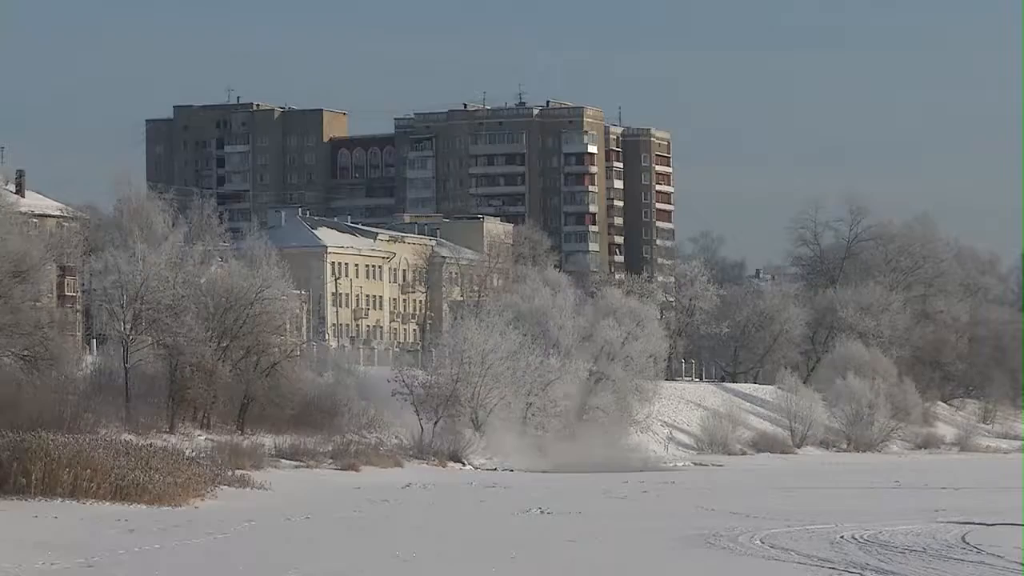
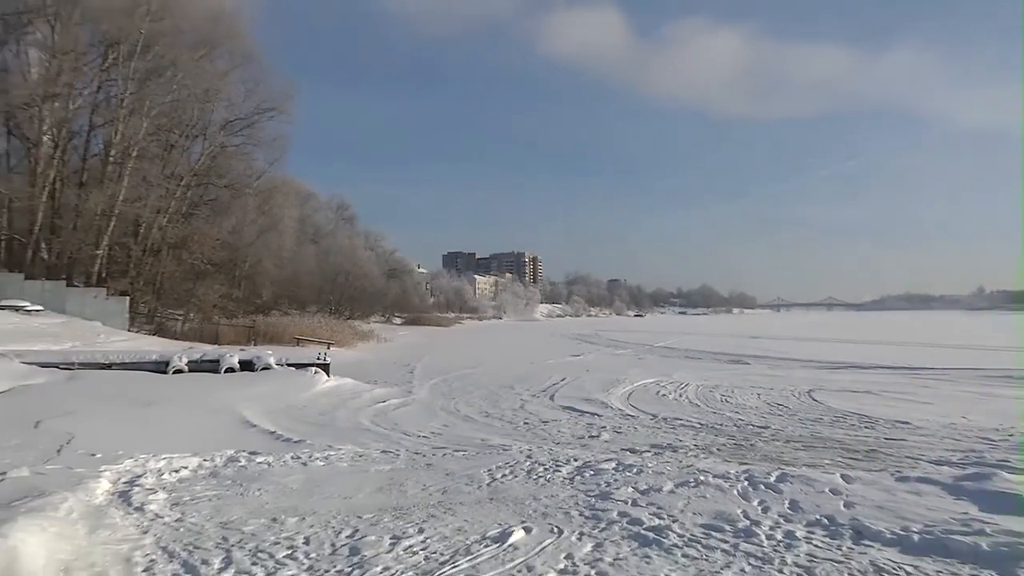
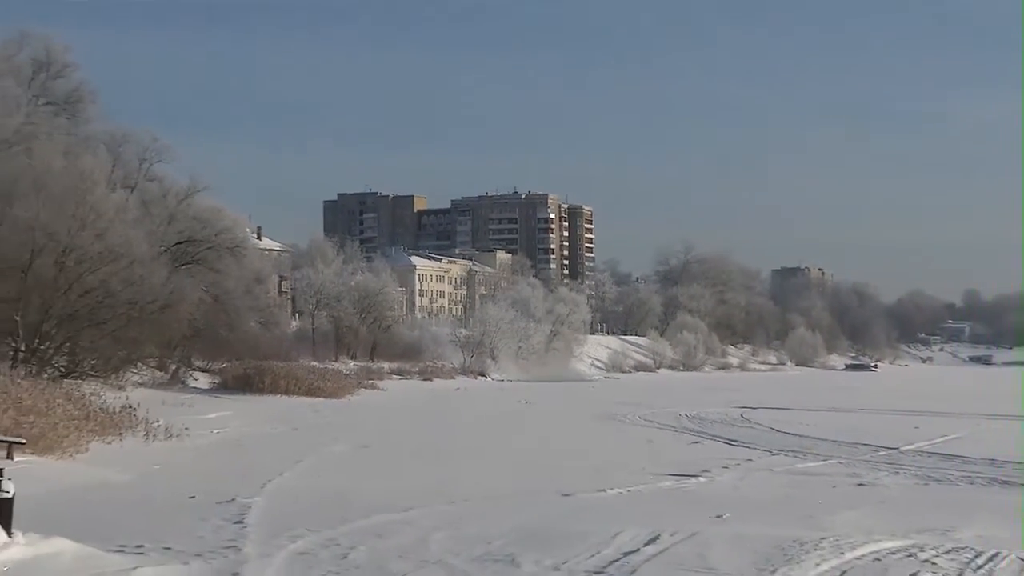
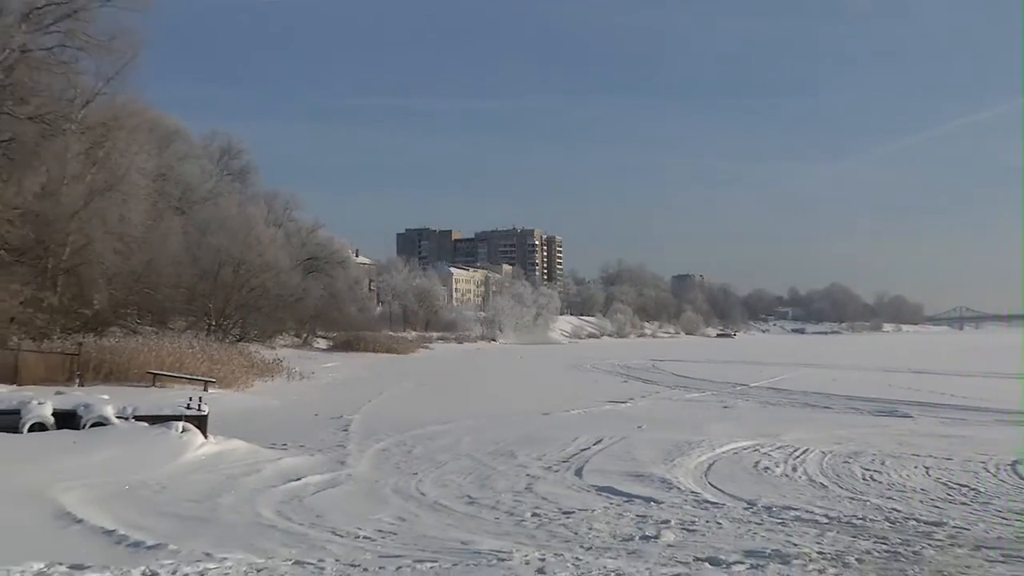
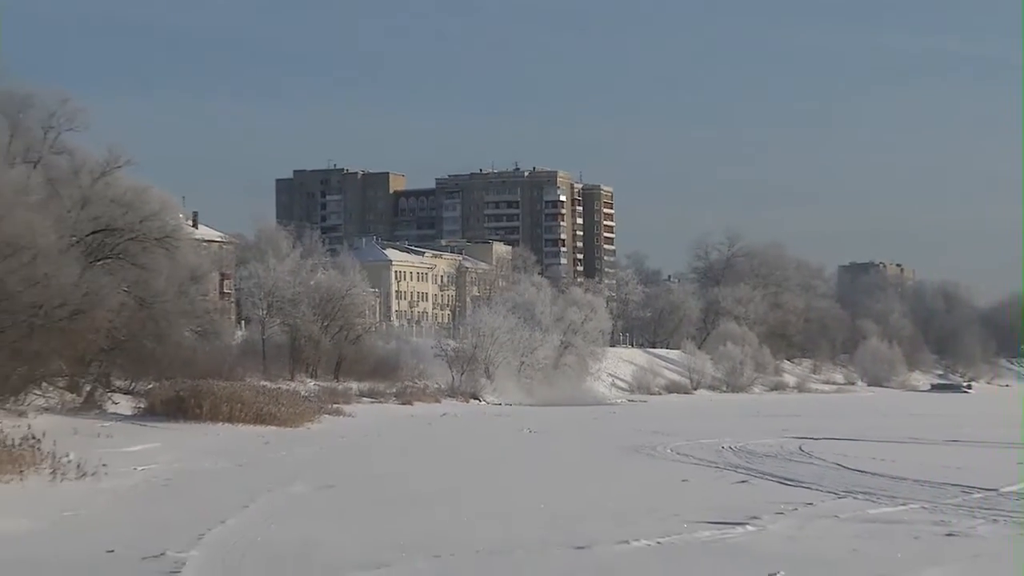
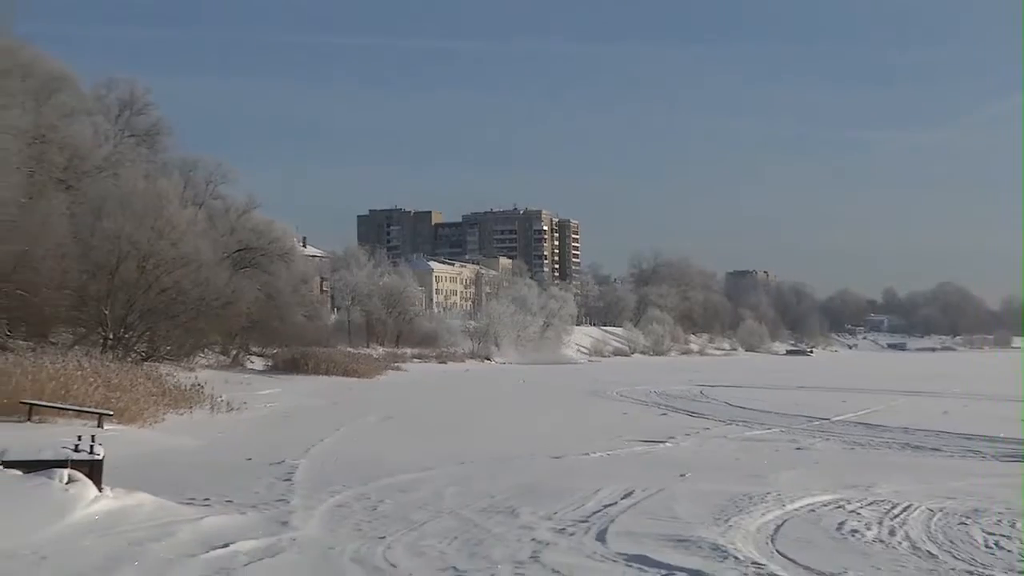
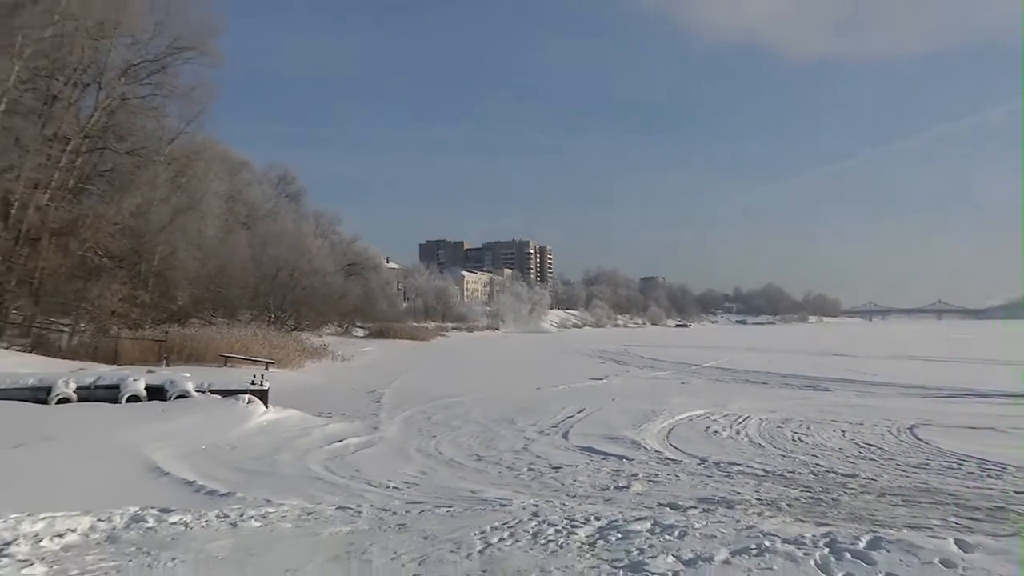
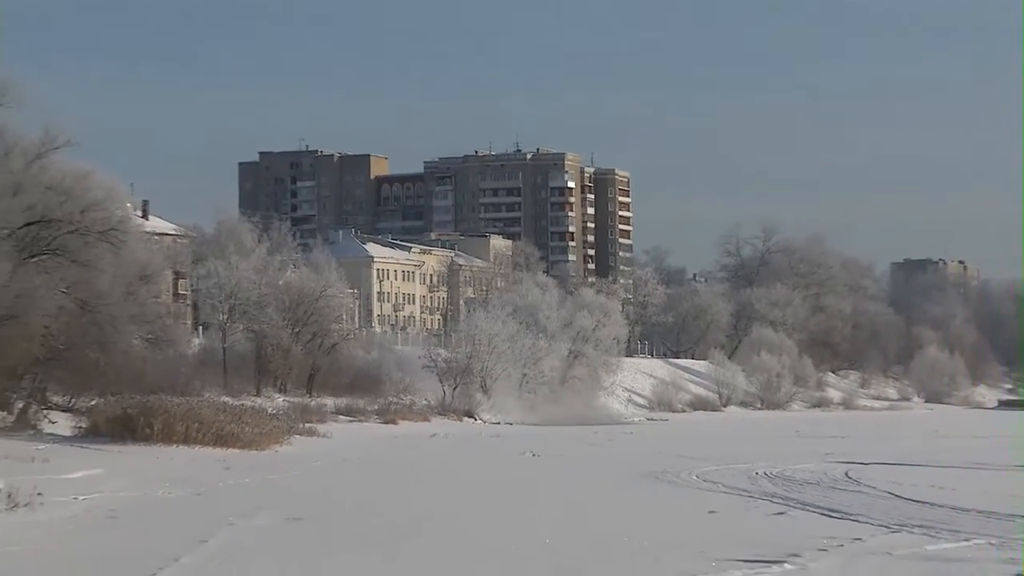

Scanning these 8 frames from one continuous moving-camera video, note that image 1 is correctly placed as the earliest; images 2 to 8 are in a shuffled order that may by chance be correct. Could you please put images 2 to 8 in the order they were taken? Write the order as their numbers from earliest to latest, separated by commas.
8, 5, 3, 6, 4, 7, 2
